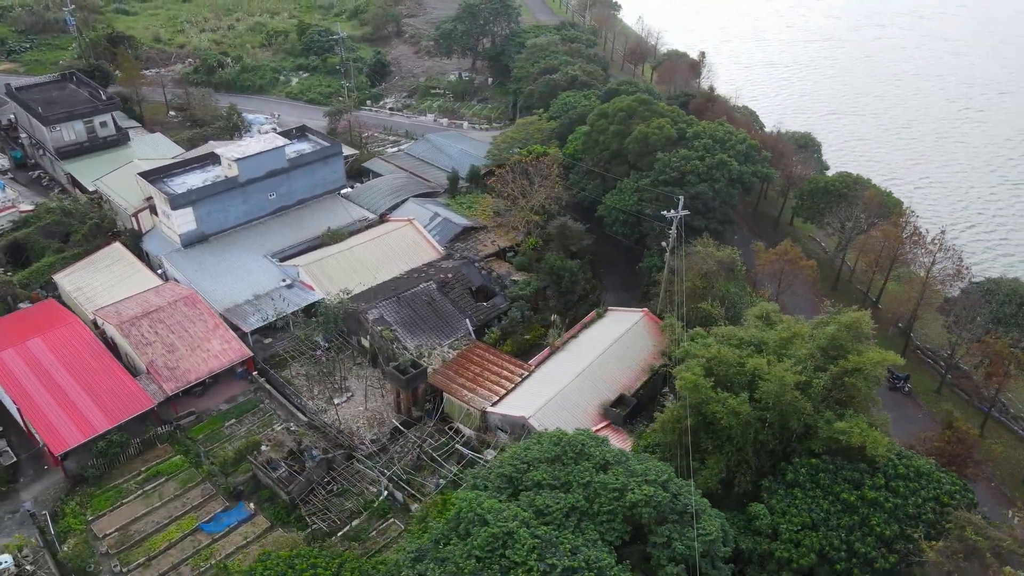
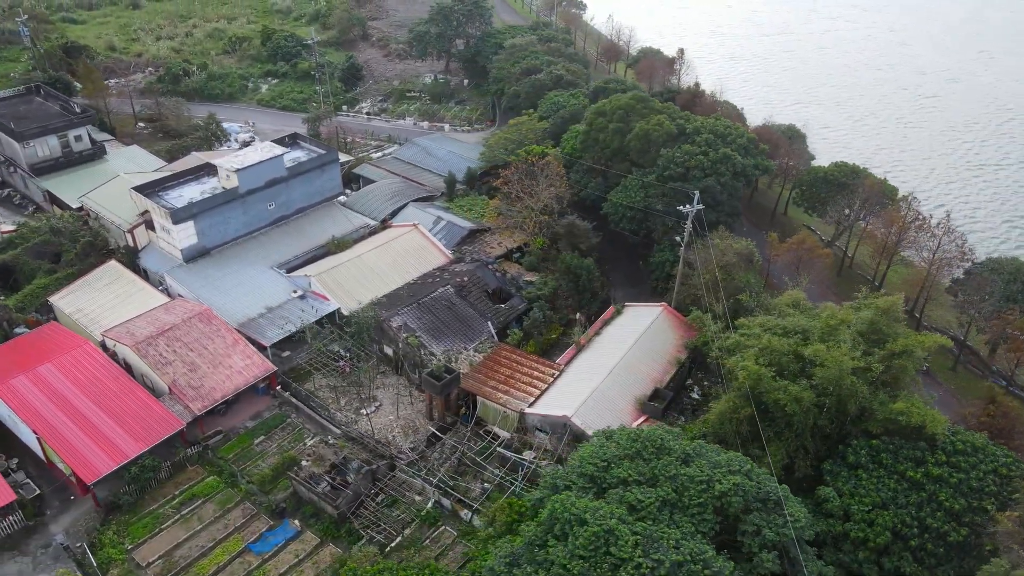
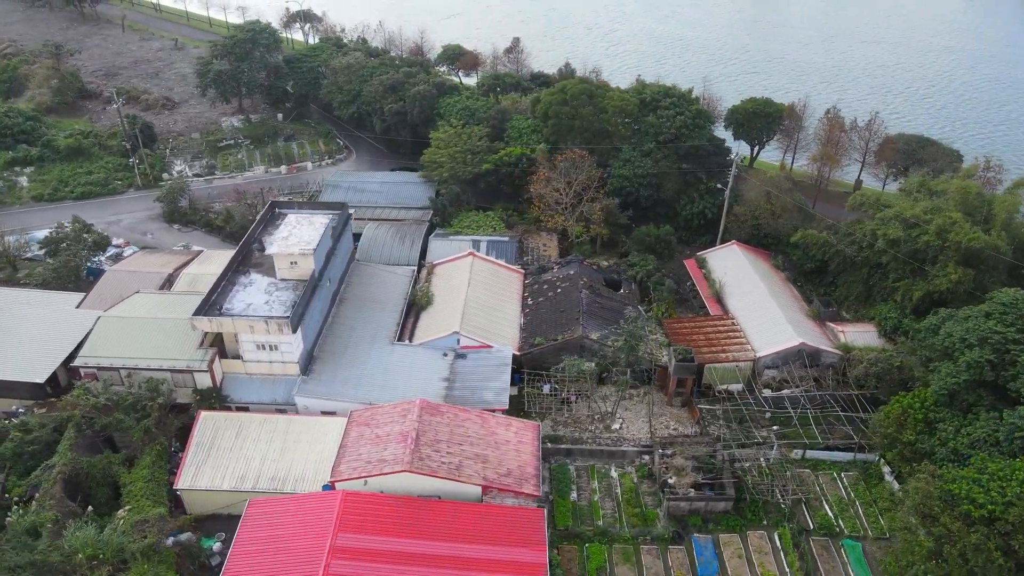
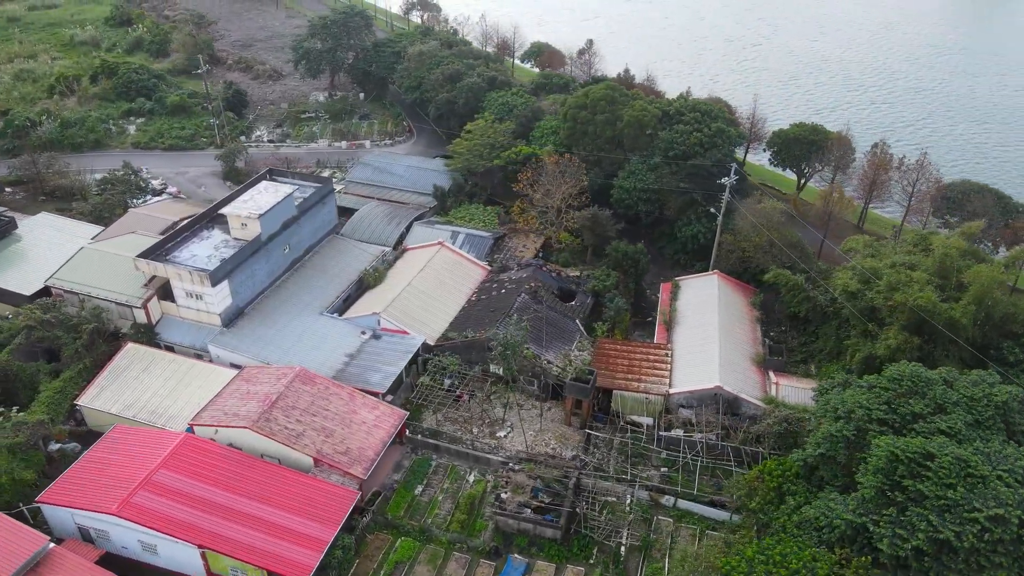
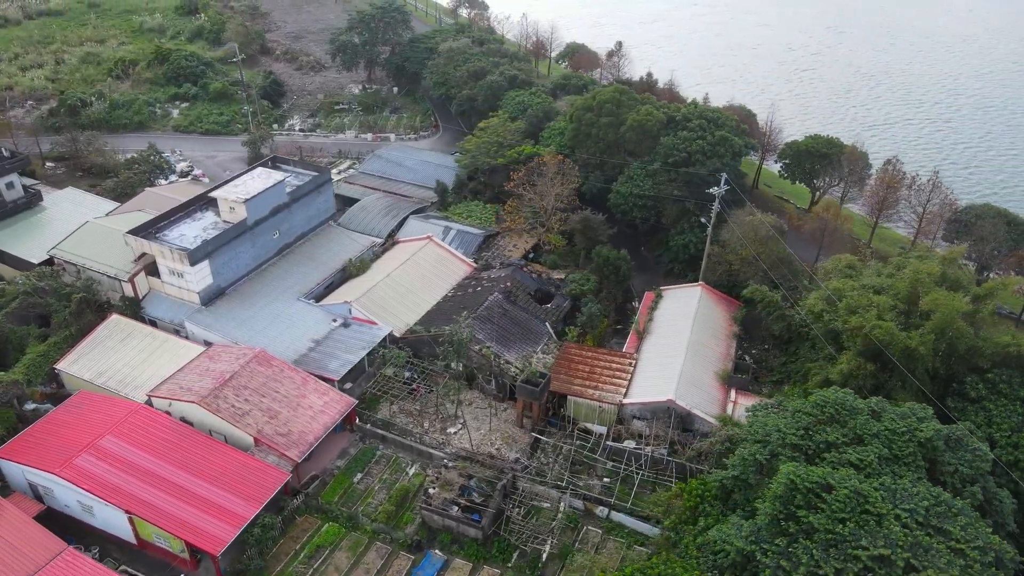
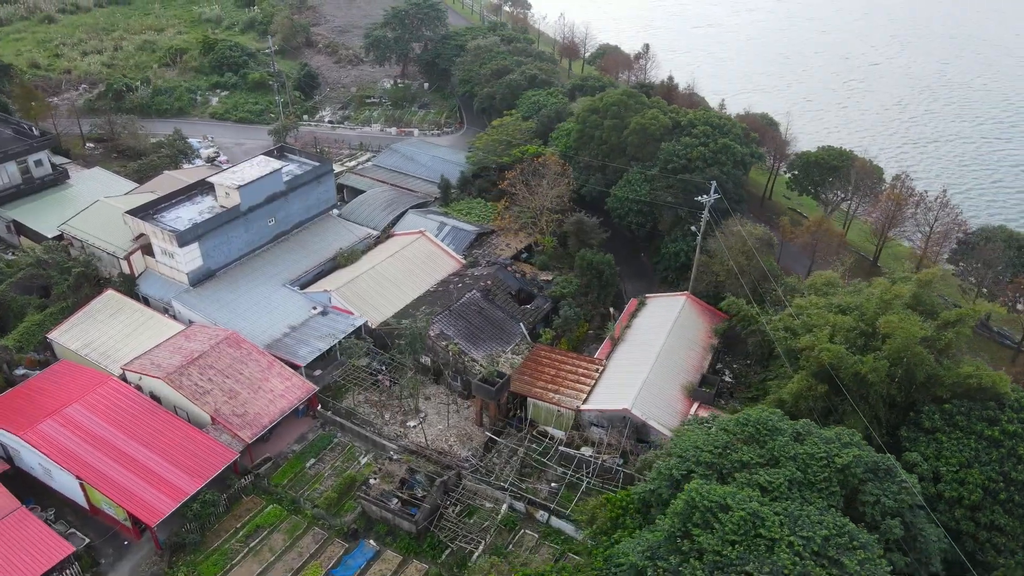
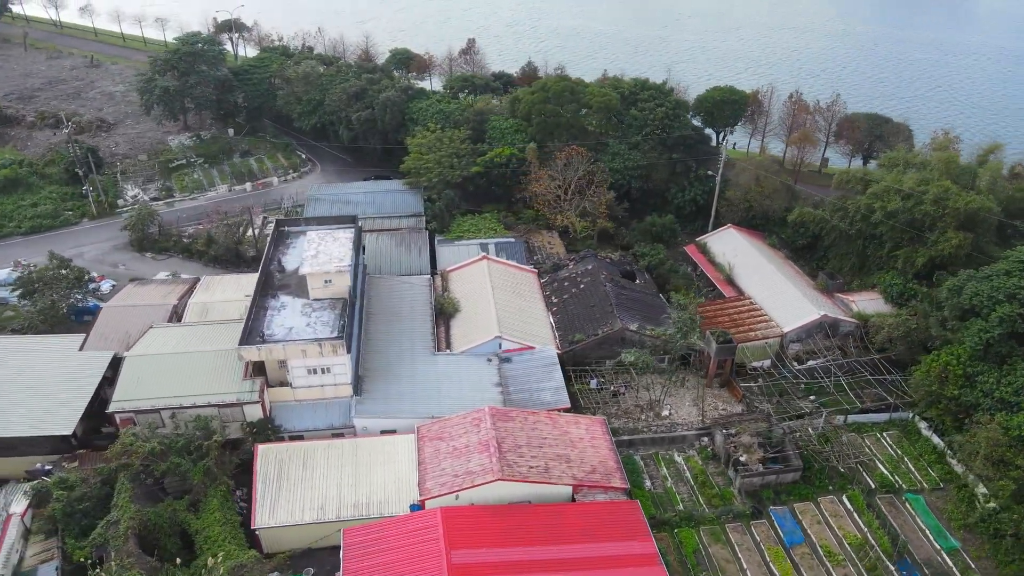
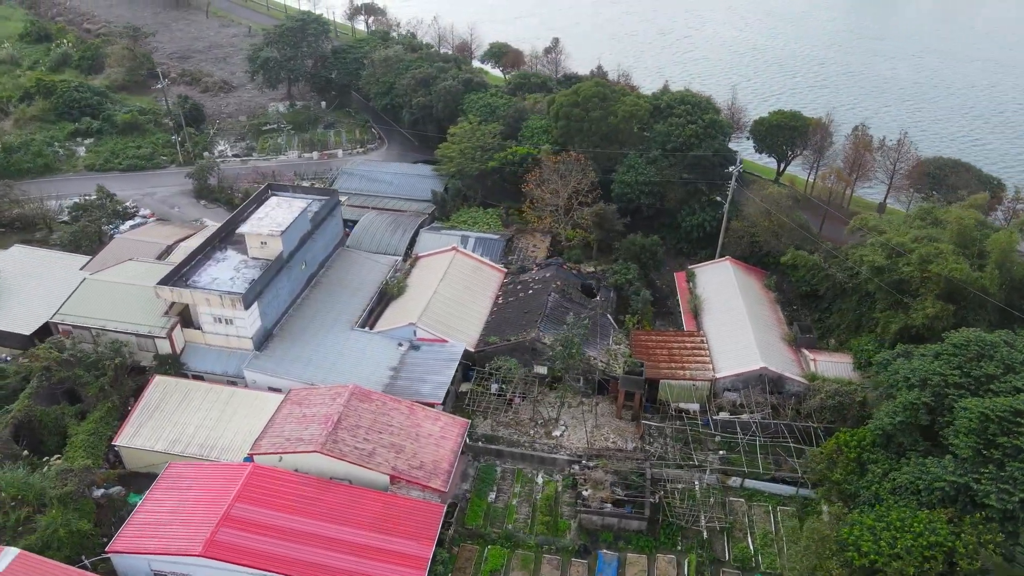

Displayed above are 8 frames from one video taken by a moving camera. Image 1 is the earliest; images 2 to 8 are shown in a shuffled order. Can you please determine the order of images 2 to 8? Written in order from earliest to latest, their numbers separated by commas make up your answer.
2, 6, 5, 4, 8, 3, 7
